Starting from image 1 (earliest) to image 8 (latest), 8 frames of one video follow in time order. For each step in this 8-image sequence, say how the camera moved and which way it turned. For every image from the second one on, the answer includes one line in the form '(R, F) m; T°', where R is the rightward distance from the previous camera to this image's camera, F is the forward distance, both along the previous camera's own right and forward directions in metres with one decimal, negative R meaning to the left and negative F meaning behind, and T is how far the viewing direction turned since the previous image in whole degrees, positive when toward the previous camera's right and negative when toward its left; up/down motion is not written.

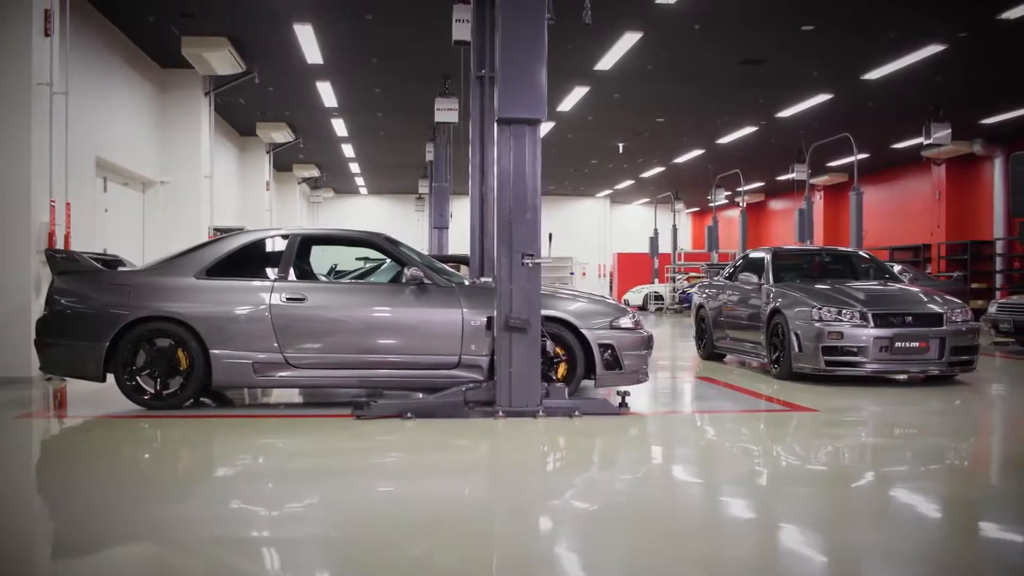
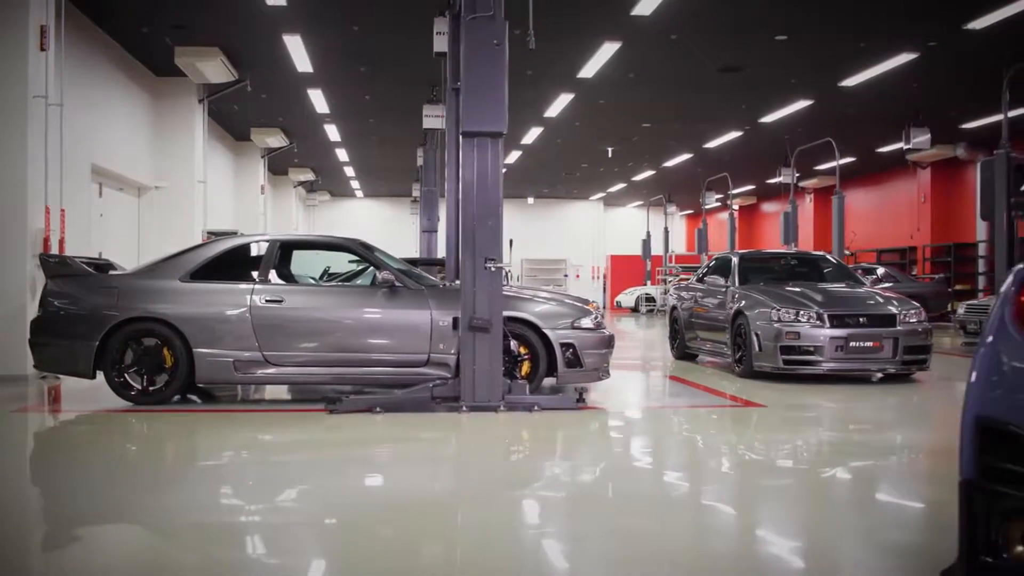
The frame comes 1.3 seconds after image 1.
(+0.3, -0.3) m; 0°
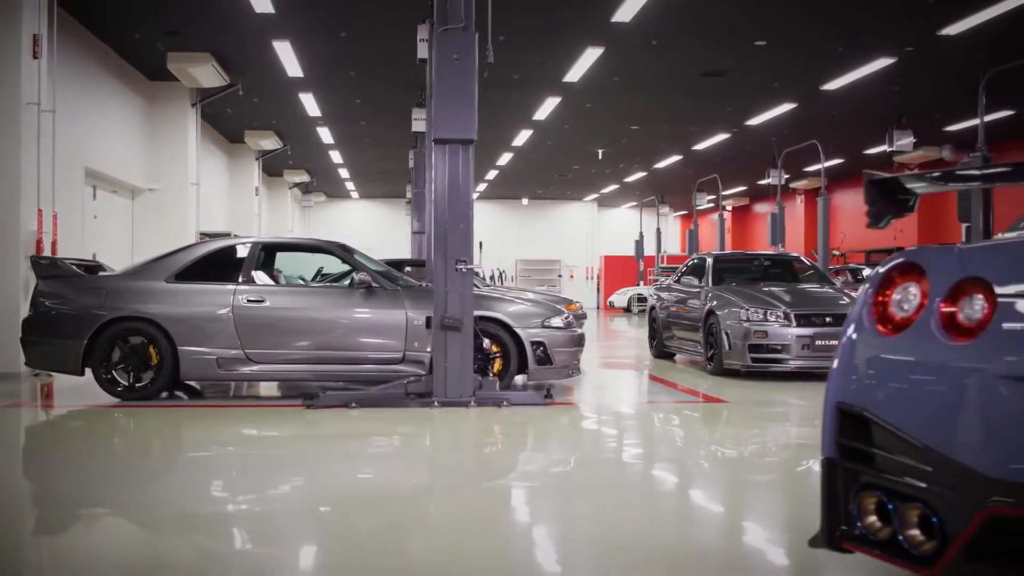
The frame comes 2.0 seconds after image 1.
(+0.2, -0.2) m; 0°
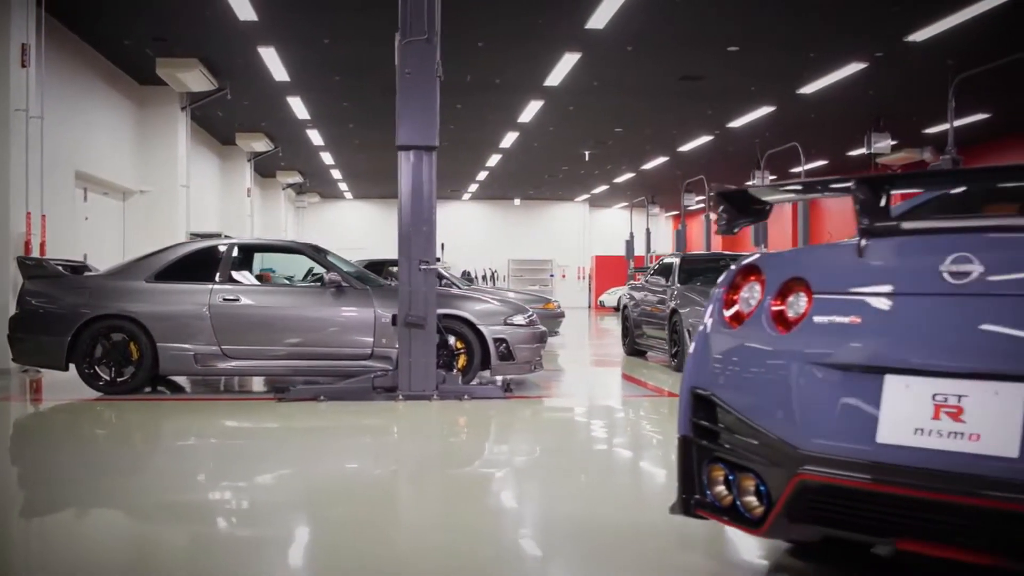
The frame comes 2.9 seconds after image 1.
(+0.3, -0.3) m; 0°
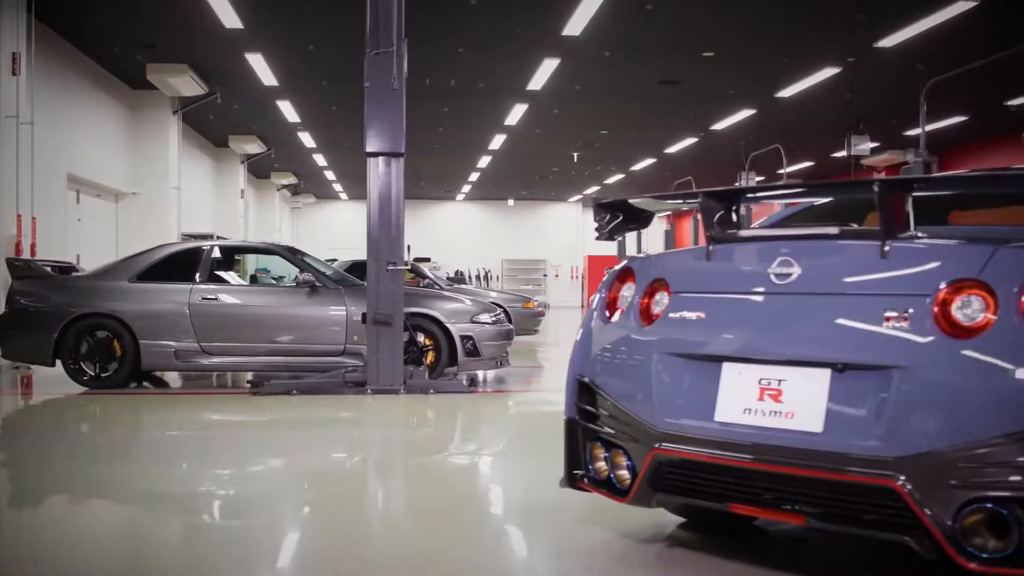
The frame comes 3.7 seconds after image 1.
(+0.3, -0.3) m; 0°
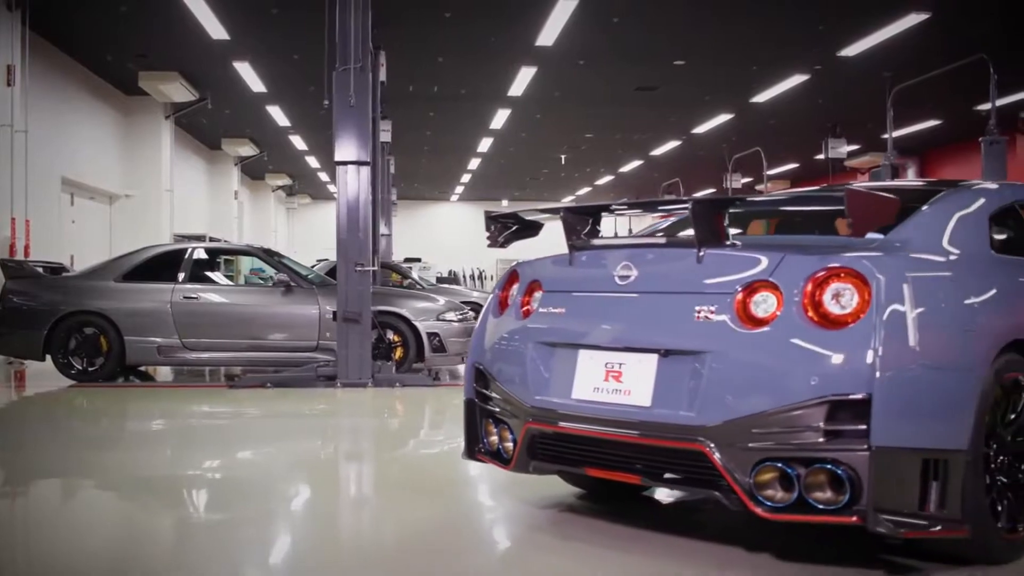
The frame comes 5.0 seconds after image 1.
(+0.4, -0.4) m; 0°
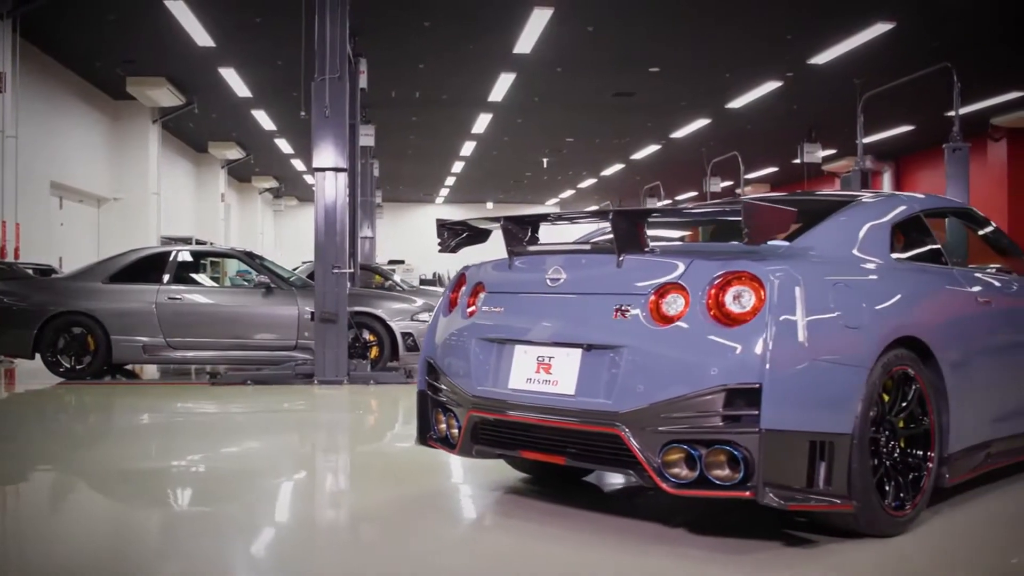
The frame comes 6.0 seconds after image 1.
(+0.2, -0.3) m; +1°
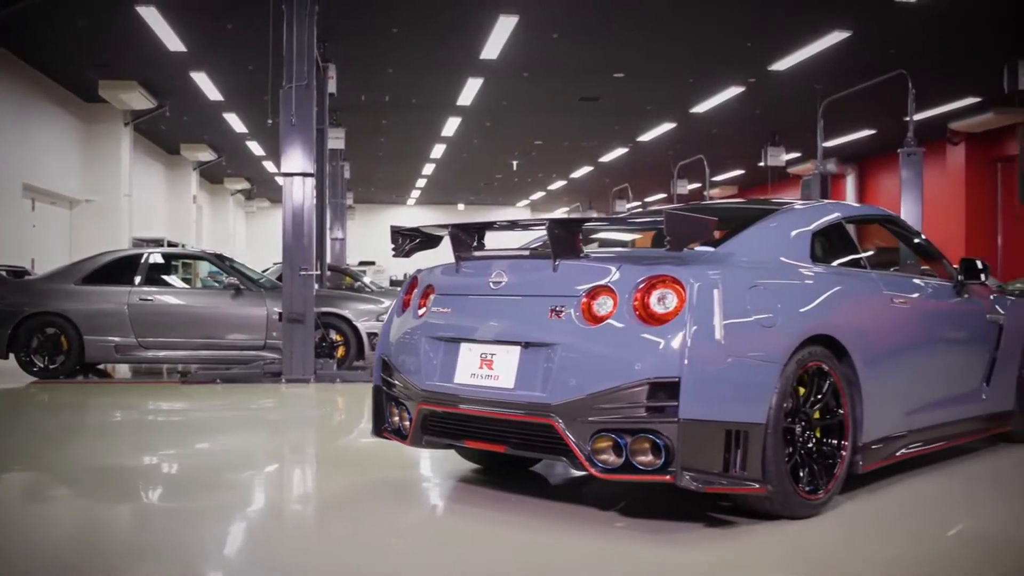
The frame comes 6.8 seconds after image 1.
(+0.1, -0.2) m; +2°
